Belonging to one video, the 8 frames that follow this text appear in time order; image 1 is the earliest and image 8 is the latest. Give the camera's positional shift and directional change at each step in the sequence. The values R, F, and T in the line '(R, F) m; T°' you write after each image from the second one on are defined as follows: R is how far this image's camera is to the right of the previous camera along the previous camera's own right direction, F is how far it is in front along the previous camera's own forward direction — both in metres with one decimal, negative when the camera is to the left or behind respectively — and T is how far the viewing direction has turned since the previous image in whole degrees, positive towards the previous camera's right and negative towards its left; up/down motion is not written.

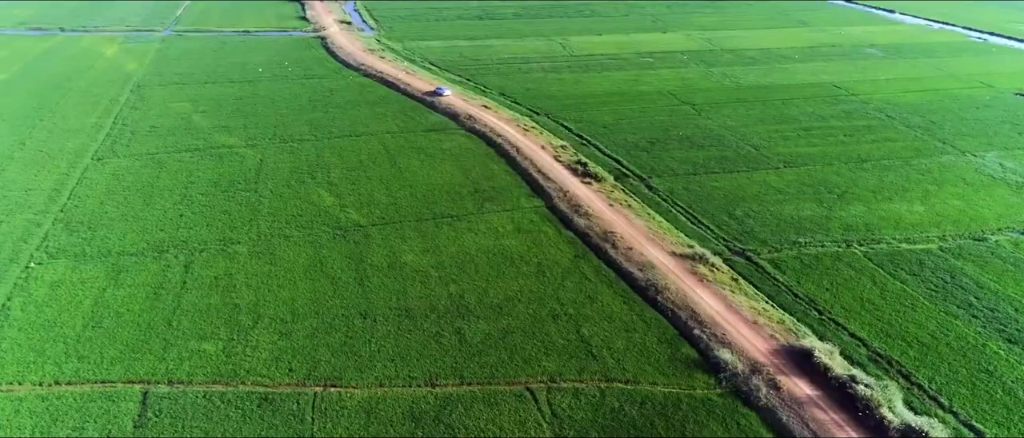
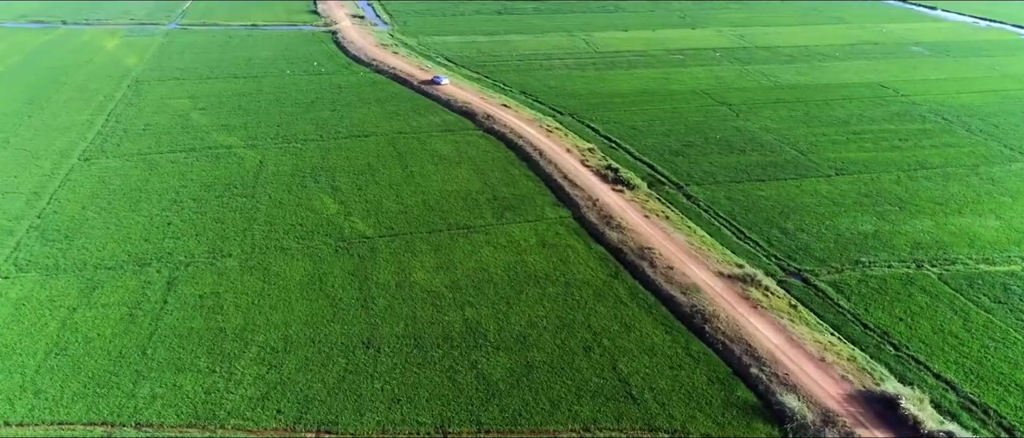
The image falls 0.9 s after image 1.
(-0.3, +3.1) m; -1°
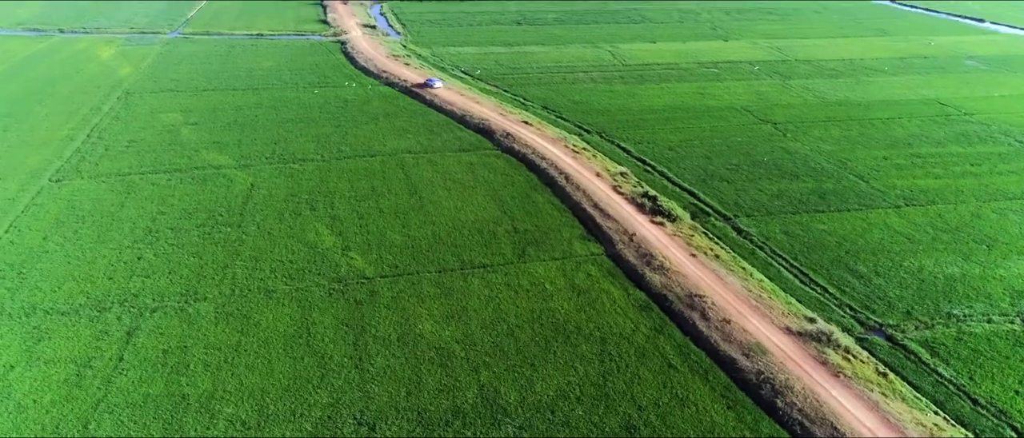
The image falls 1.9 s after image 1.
(-0.3, +3.7) m; -1°
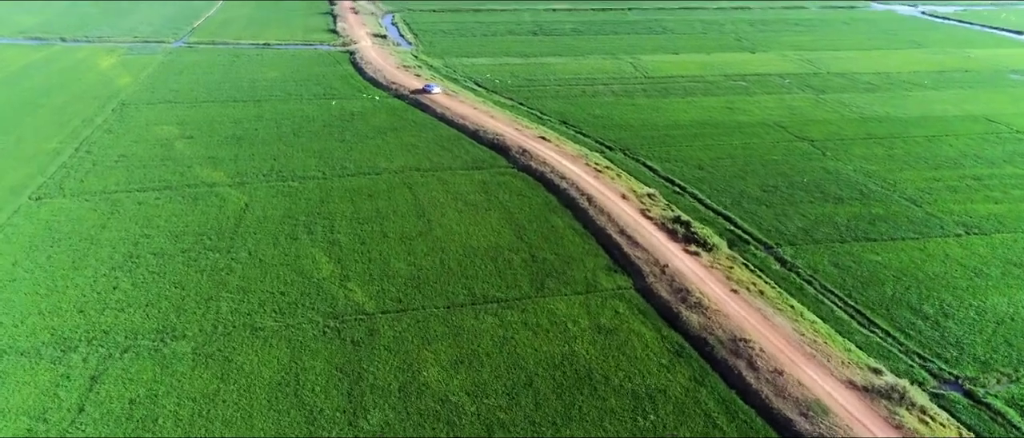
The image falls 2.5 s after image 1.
(-0.2, +2.5) m; -1°
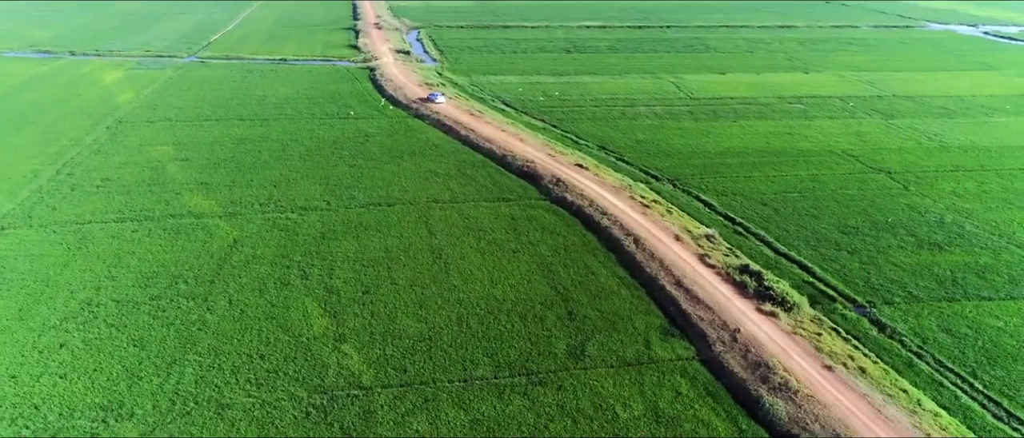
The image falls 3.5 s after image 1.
(-0.2, +4.0) m; -2°
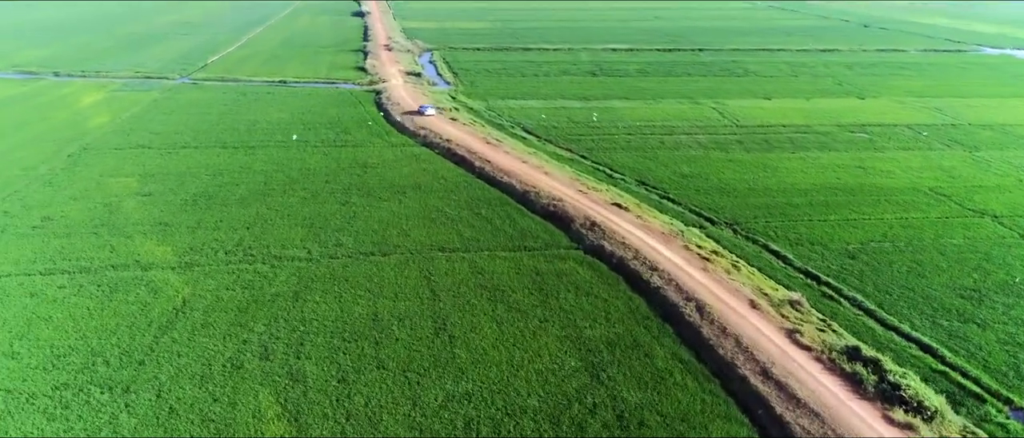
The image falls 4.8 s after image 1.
(-0.2, +4.9) m; -1°
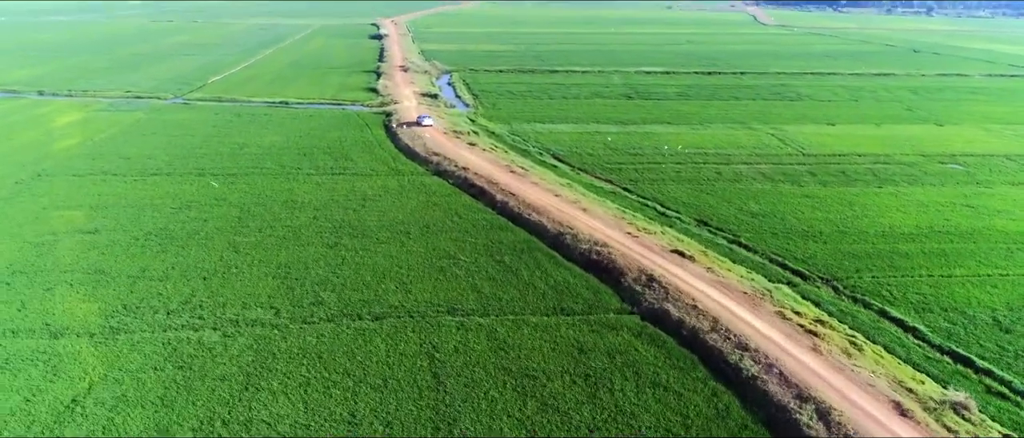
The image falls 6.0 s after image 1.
(-0.3, +5.1) m; -2°
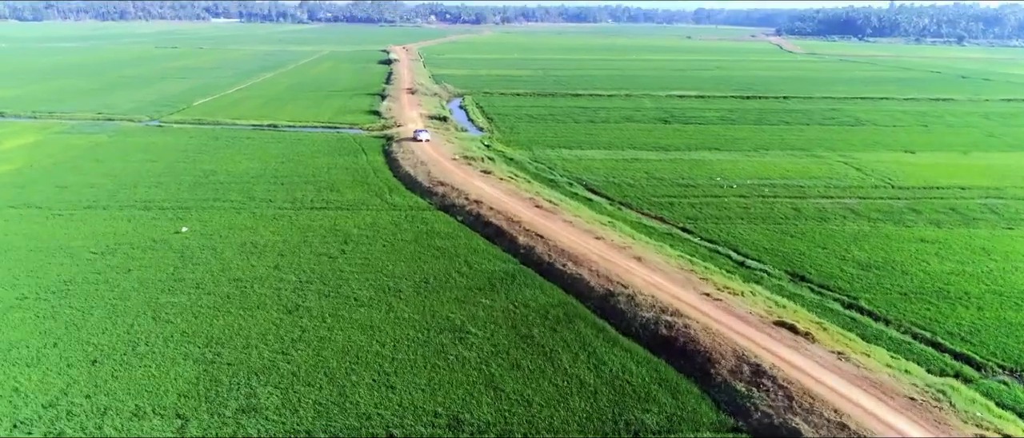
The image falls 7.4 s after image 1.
(-0.3, +5.5) m; -1°
